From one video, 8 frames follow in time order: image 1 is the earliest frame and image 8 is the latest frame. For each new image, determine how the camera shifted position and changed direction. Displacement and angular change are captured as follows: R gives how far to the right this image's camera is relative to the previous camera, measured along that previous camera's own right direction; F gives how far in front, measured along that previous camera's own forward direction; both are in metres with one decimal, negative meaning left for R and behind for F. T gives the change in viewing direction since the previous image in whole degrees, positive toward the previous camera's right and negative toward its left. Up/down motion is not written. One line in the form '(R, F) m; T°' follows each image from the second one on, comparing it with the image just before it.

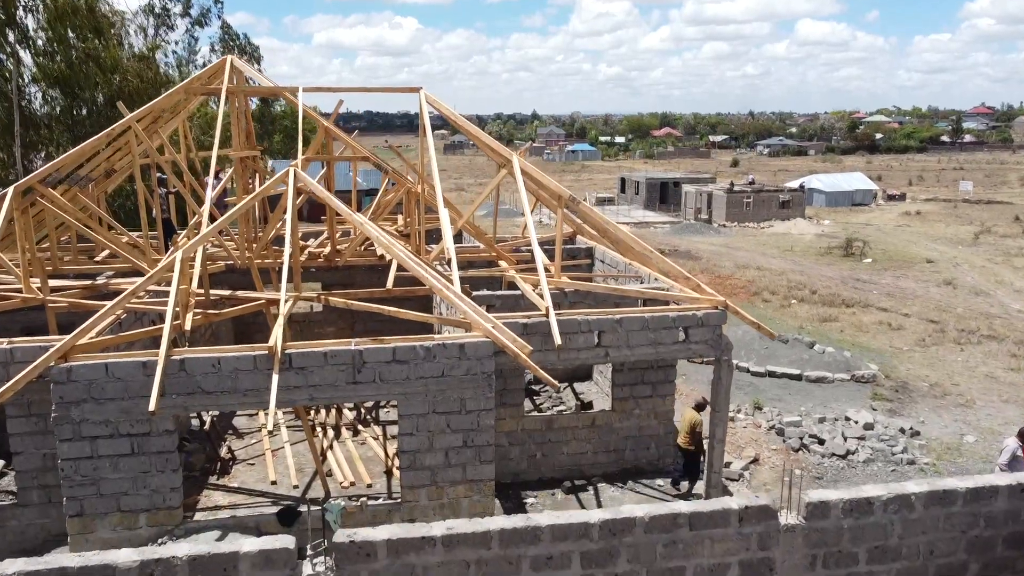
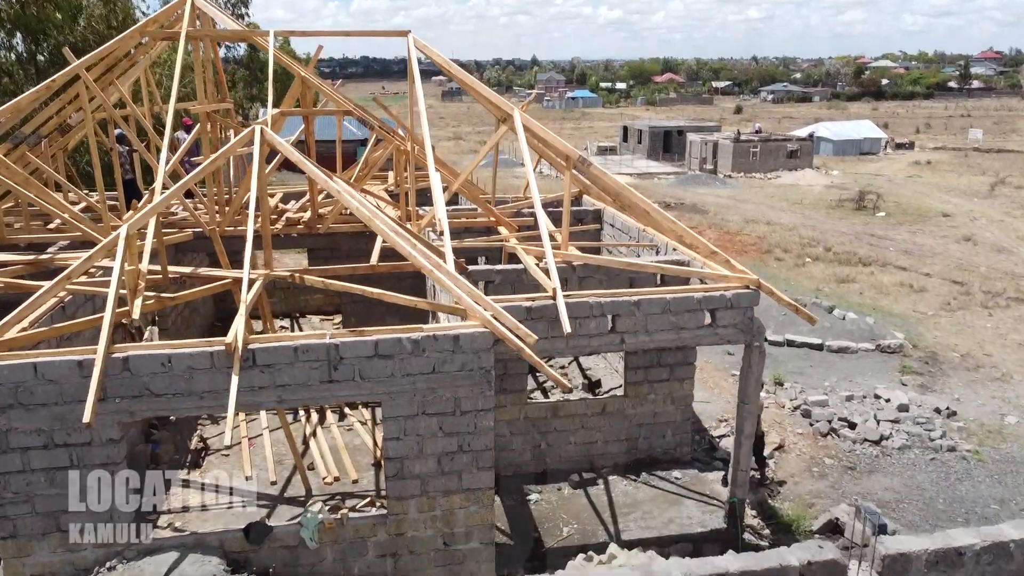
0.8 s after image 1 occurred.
(0.0, +0.9) m; 0°
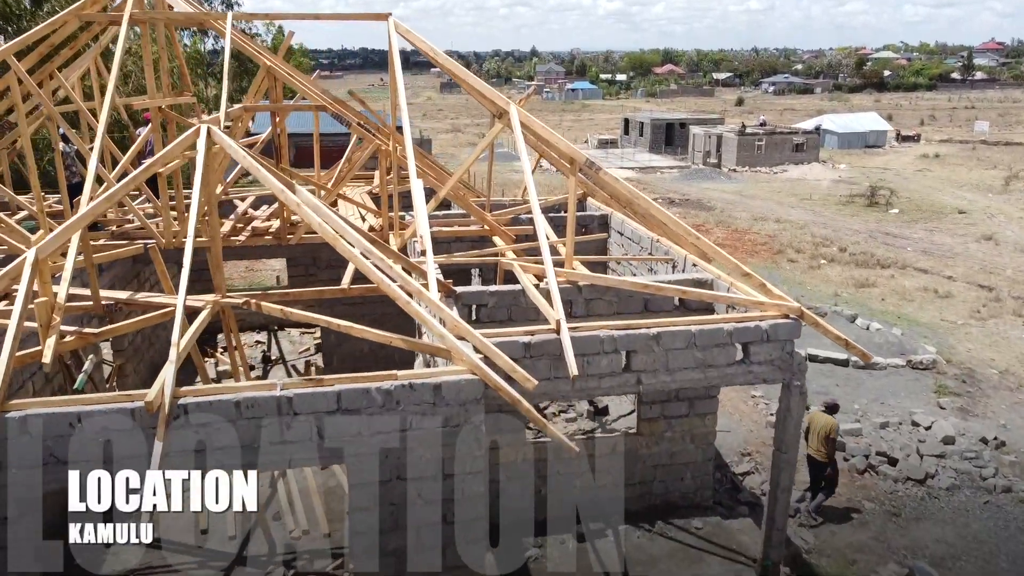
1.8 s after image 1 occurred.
(0.0, +0.9) m; 0°
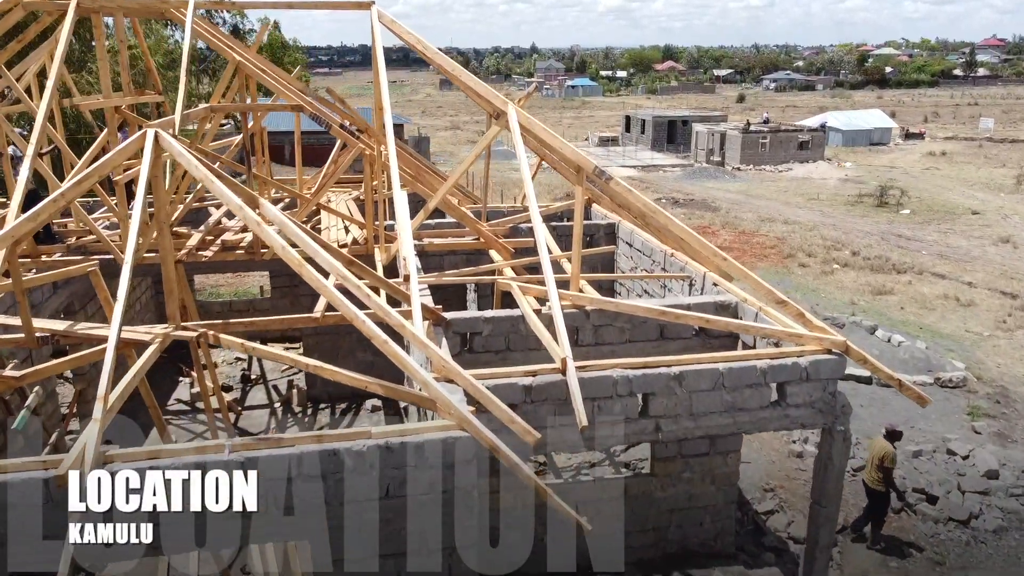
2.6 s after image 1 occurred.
(0.0, +0.7) m; 0°
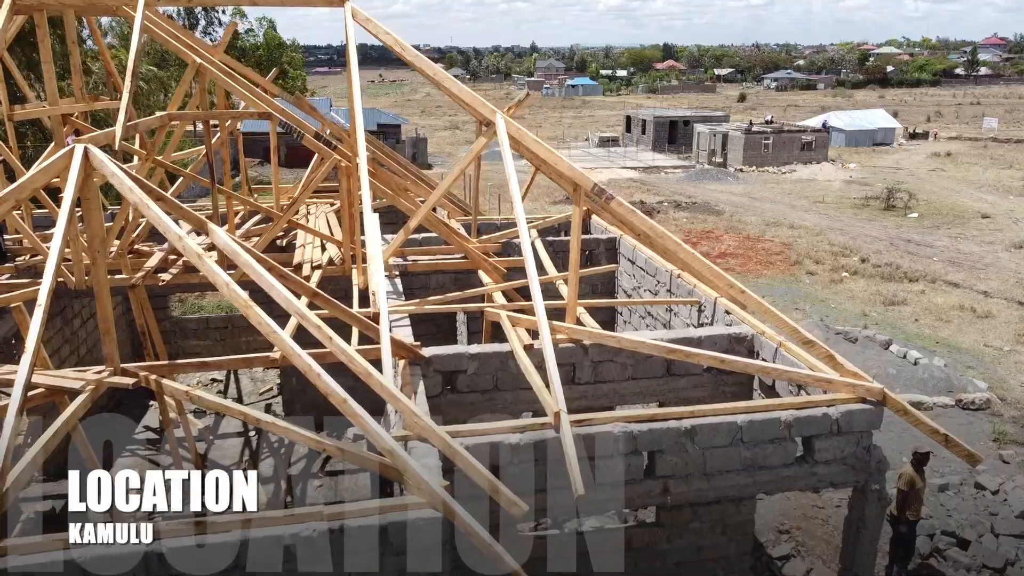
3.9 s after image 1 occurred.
(+0.1, +0.6) m; 0°
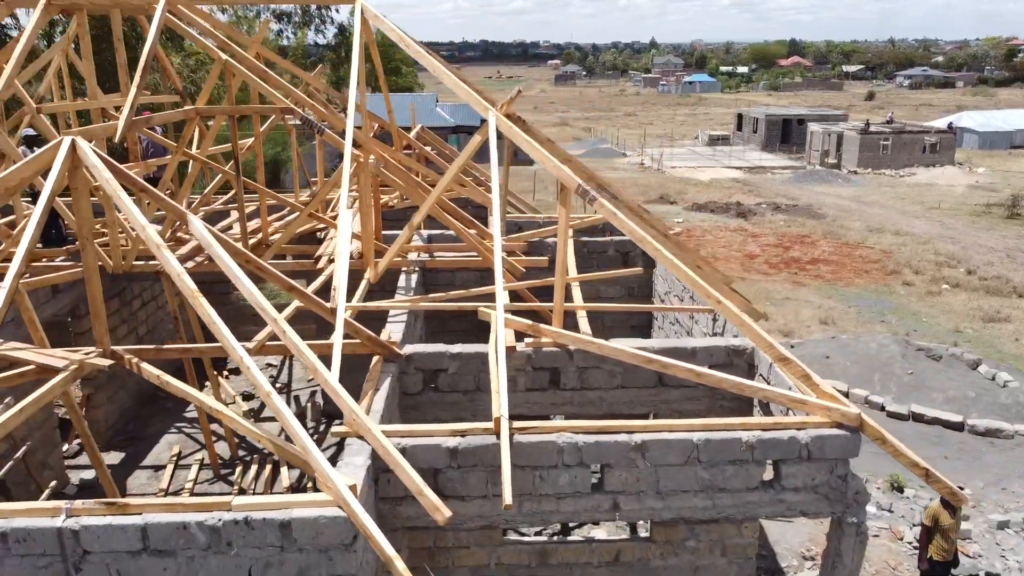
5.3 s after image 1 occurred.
(+0.7, +0.1) m; -8°
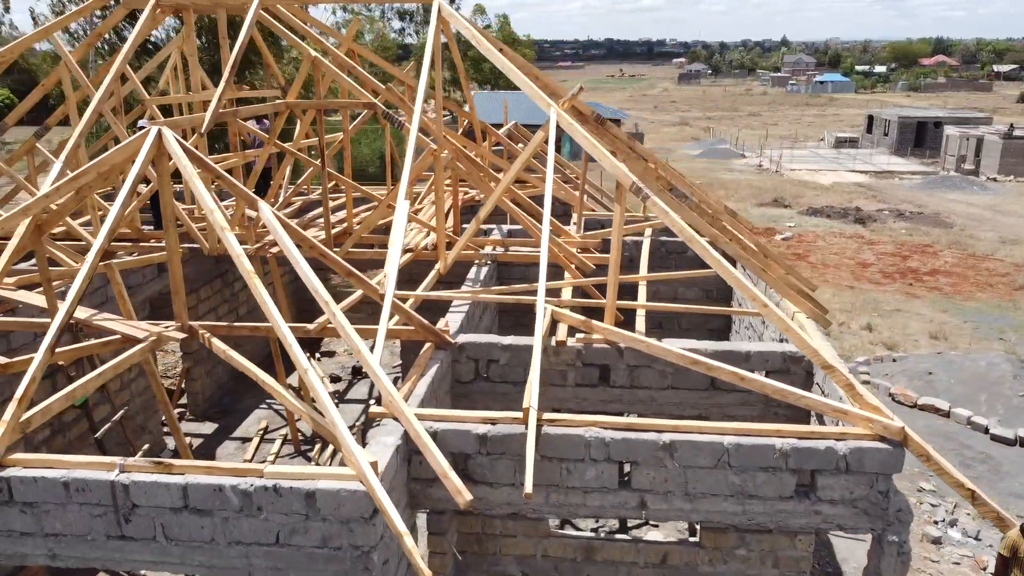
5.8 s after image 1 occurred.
(+0.3, 0.0) m; -8°
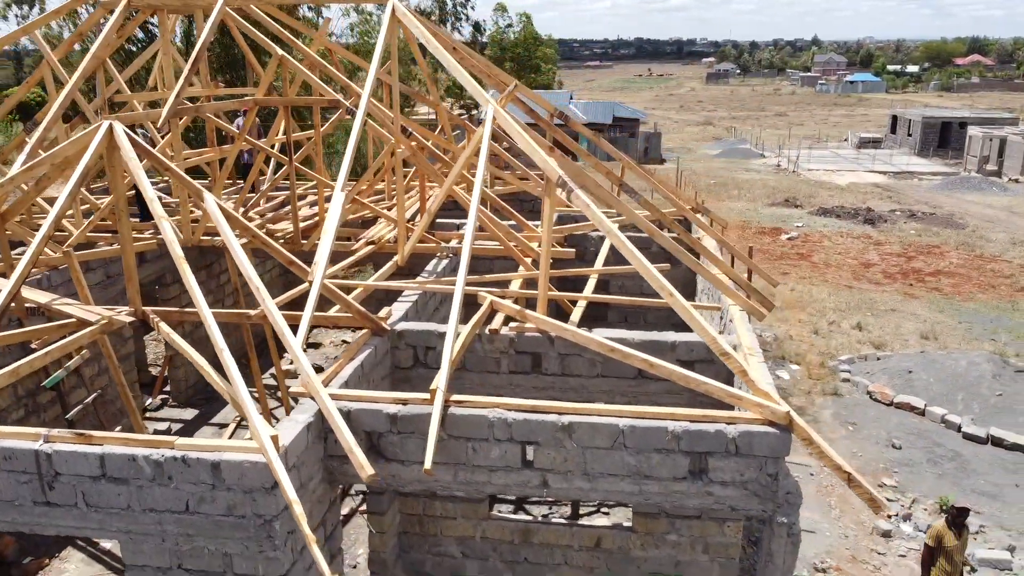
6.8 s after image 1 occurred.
(+0.5, -0.1) m; -2°
